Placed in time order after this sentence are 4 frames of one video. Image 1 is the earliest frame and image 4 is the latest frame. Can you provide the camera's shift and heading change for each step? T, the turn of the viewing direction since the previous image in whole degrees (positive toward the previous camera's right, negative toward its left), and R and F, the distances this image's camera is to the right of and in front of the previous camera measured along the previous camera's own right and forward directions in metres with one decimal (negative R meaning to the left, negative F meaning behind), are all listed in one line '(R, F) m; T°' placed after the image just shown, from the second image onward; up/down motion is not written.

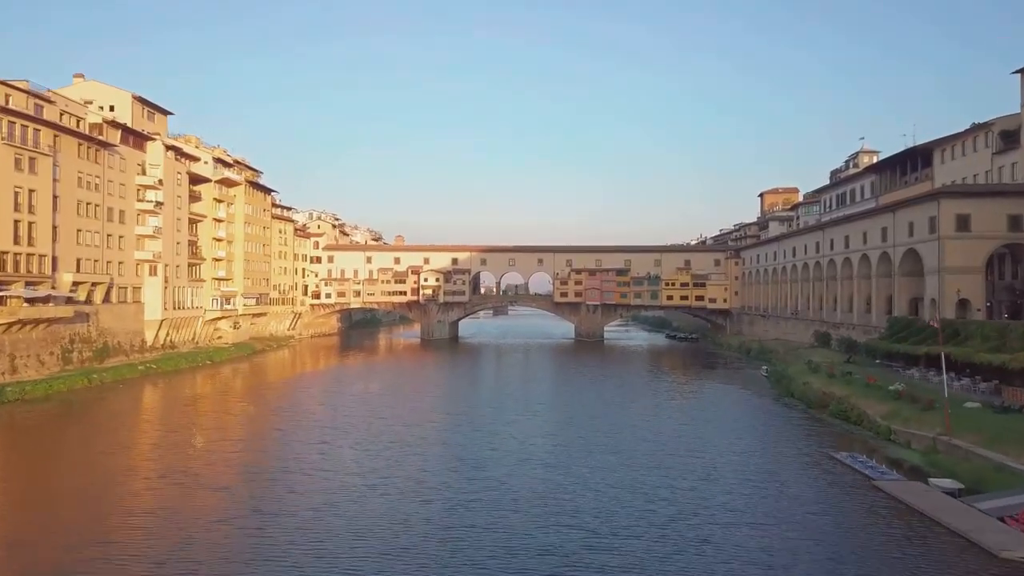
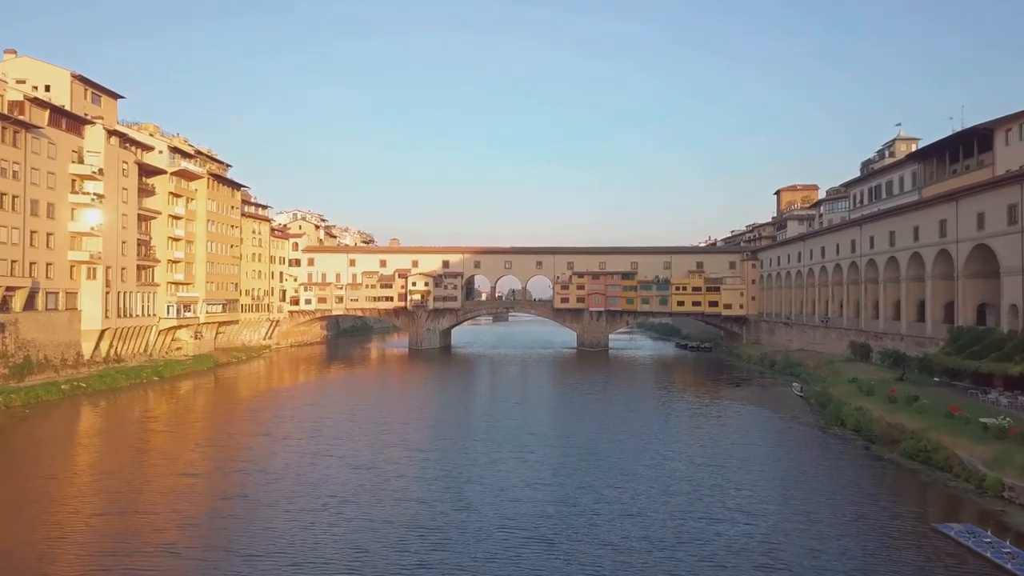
(+0.6, +5.9) m; 0°
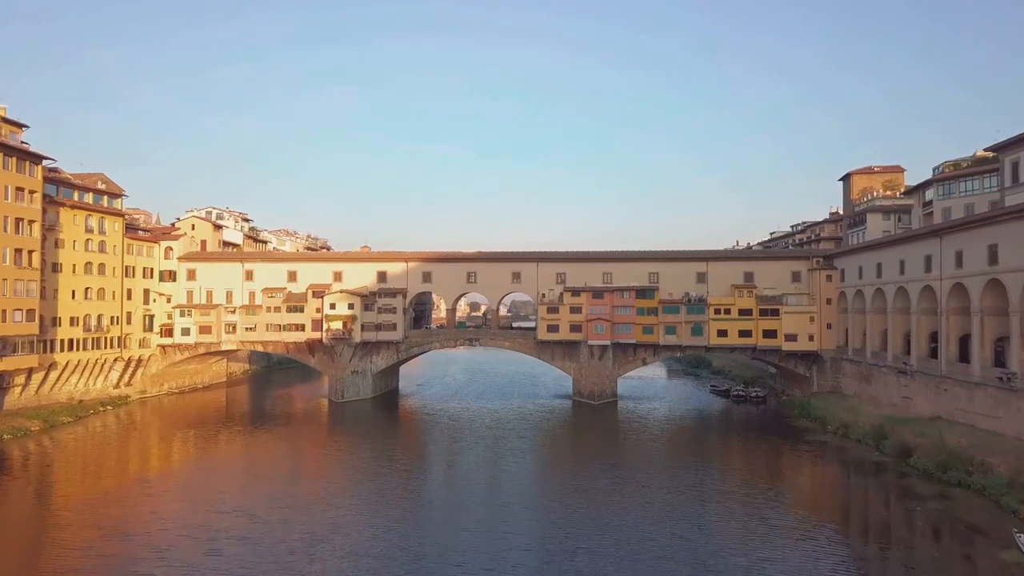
(+2.6, +20.3) m; 0°
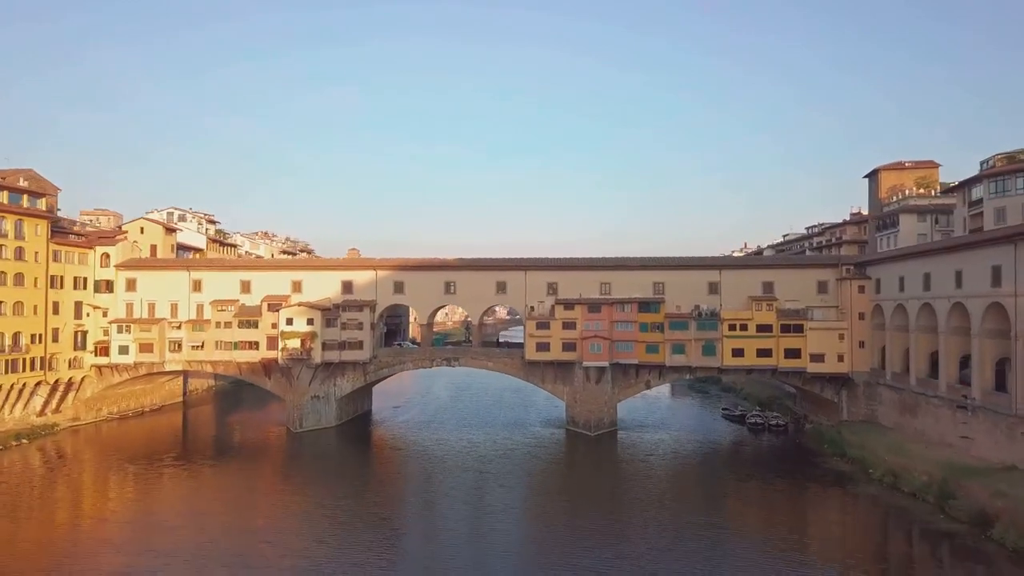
(+0.9, +5.8) m; 0°
